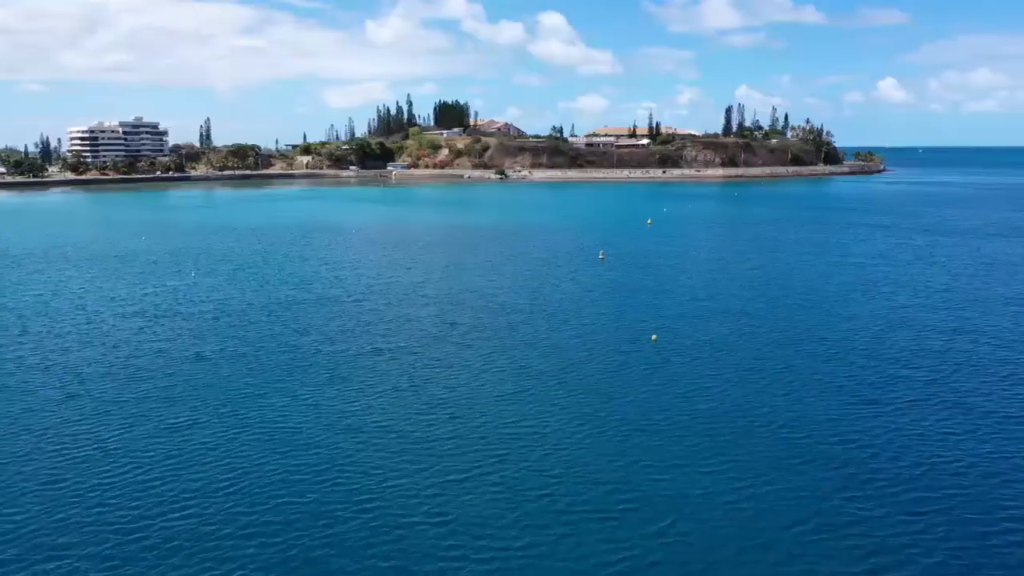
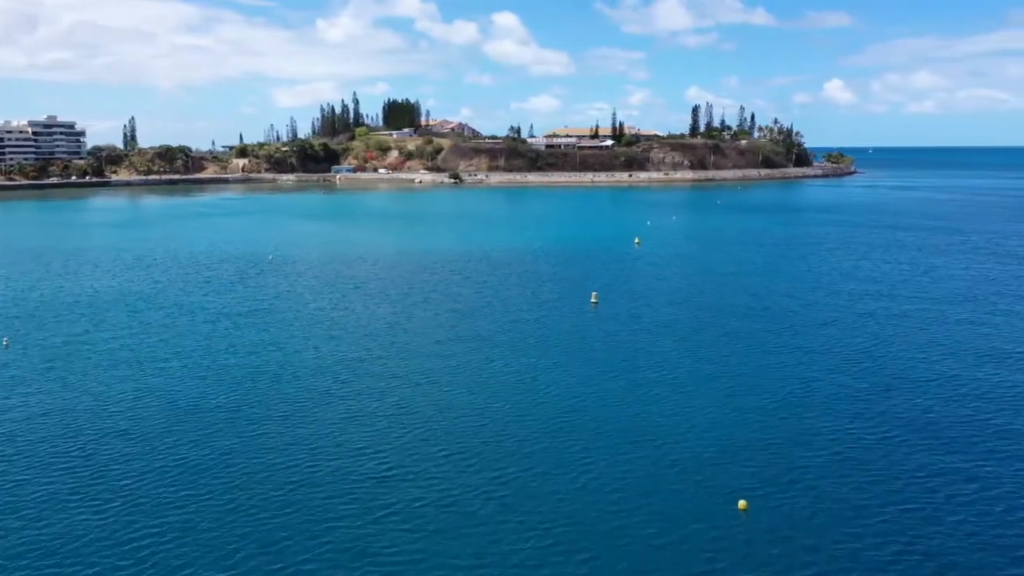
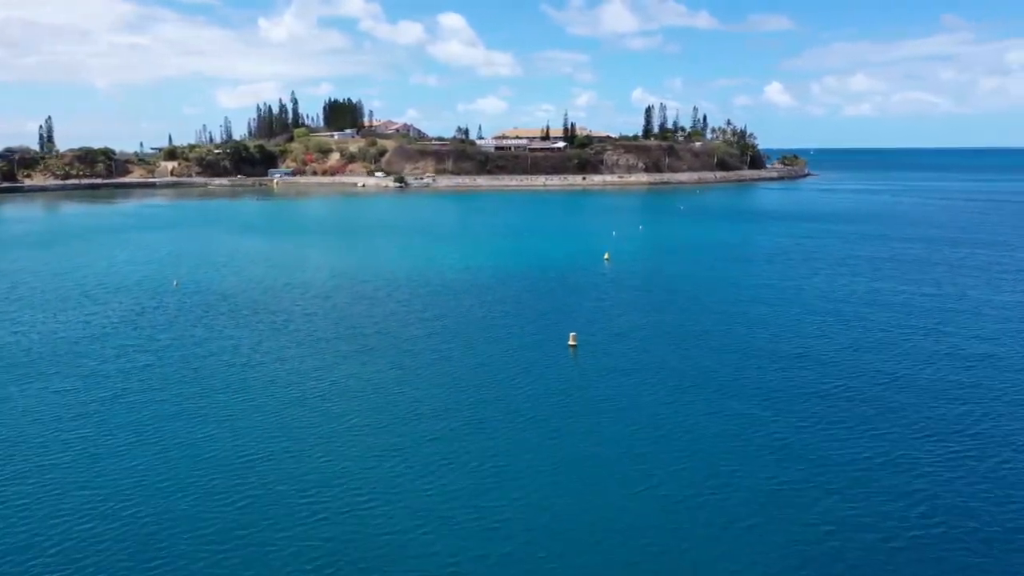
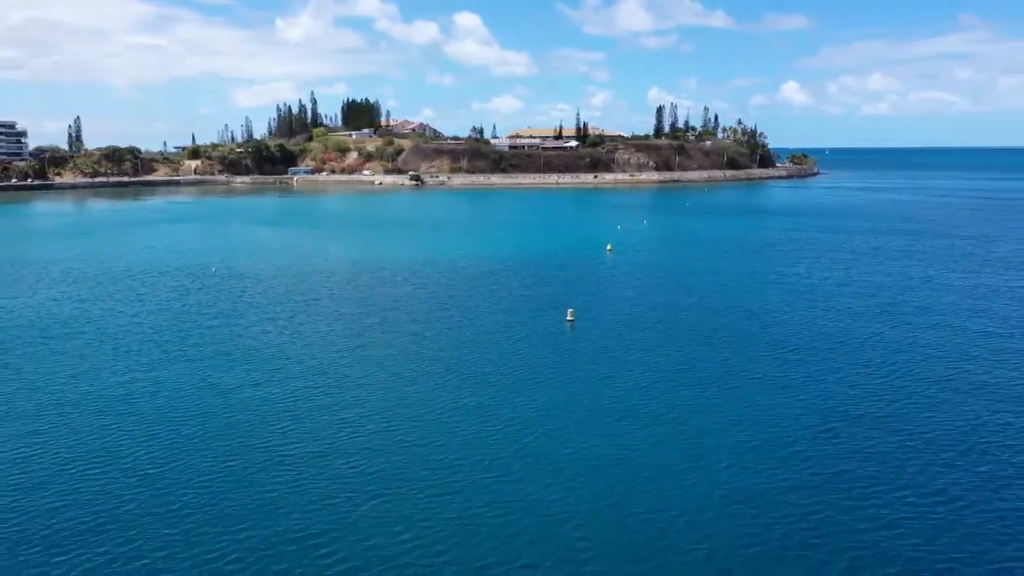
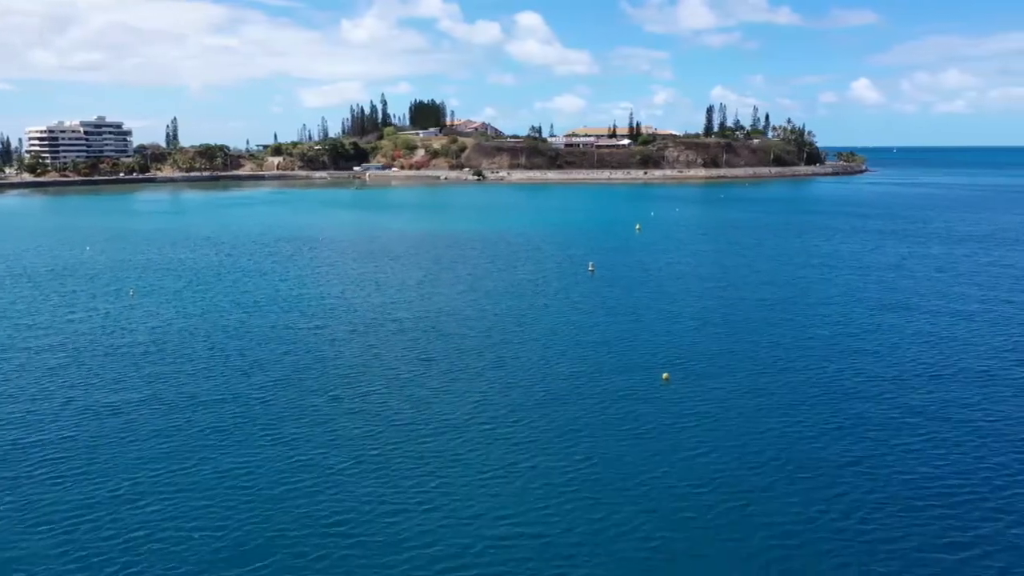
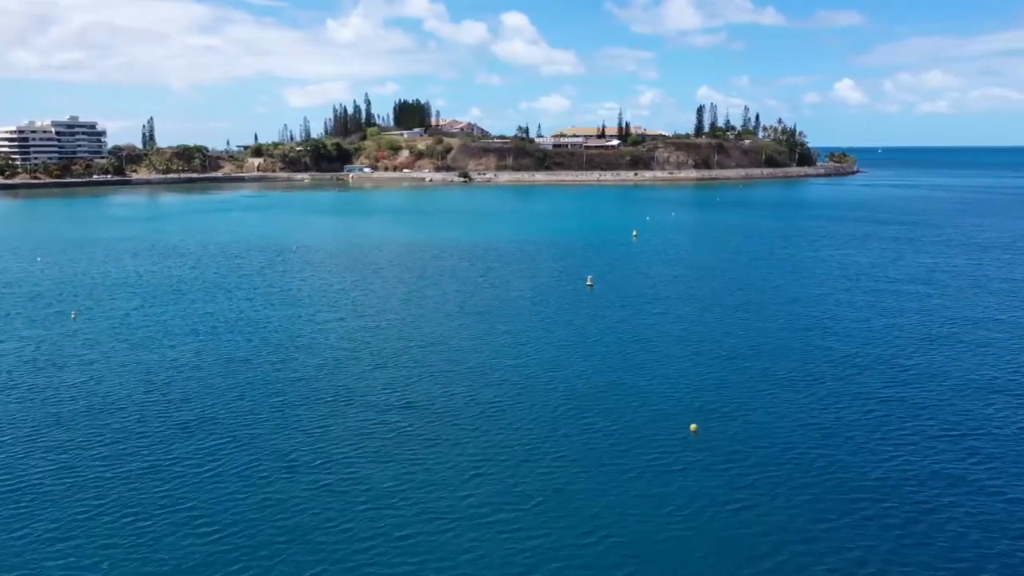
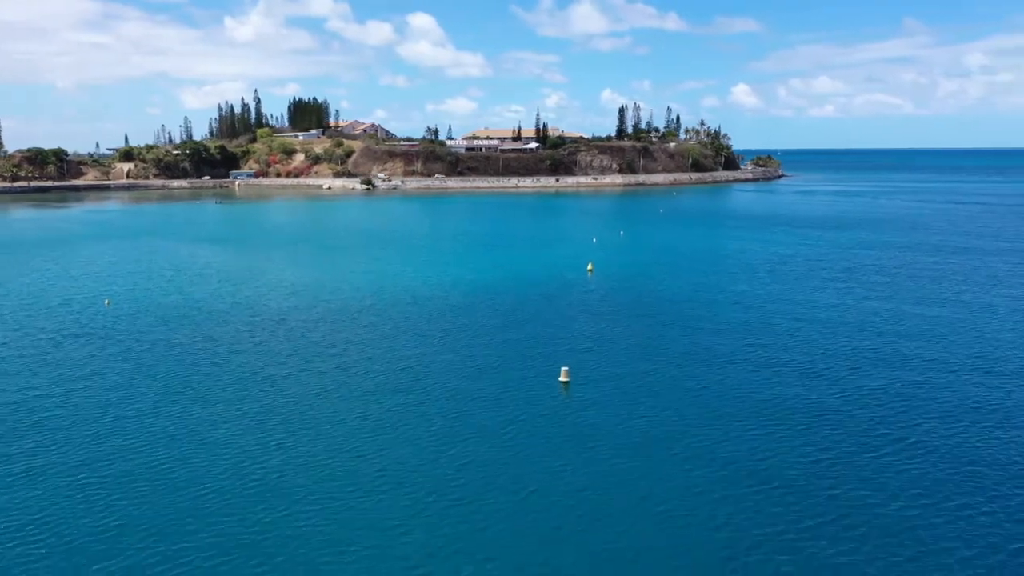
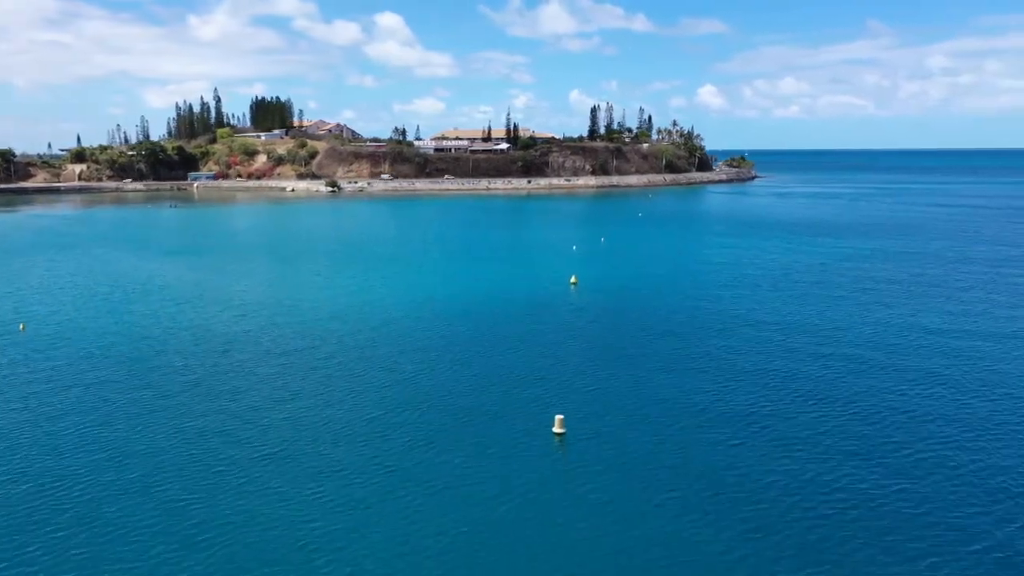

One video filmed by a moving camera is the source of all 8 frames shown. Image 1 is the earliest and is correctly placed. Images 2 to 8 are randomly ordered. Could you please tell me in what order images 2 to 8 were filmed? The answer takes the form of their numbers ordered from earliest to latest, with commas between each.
5, 6, 2, 4, 3, 7, 8
